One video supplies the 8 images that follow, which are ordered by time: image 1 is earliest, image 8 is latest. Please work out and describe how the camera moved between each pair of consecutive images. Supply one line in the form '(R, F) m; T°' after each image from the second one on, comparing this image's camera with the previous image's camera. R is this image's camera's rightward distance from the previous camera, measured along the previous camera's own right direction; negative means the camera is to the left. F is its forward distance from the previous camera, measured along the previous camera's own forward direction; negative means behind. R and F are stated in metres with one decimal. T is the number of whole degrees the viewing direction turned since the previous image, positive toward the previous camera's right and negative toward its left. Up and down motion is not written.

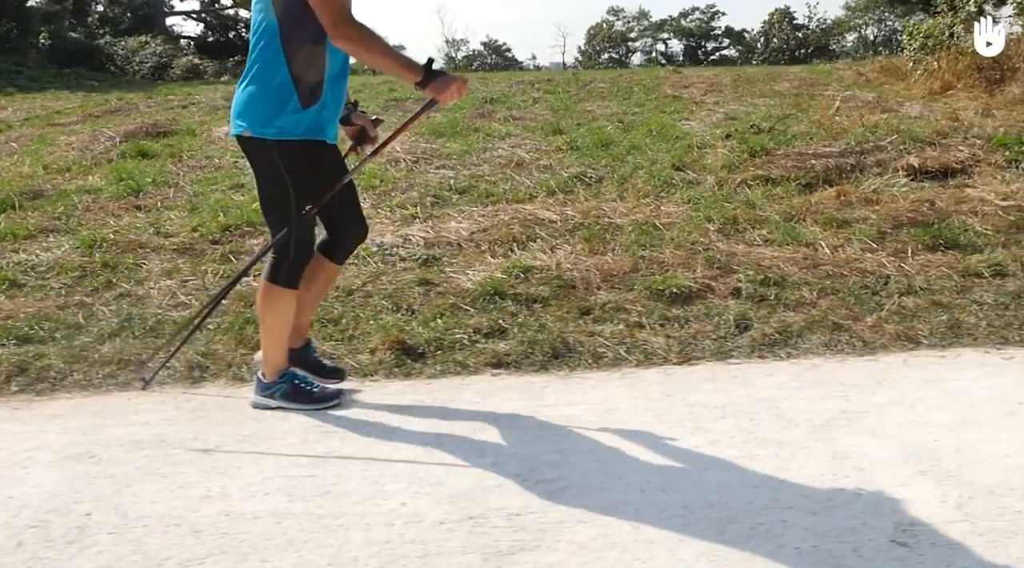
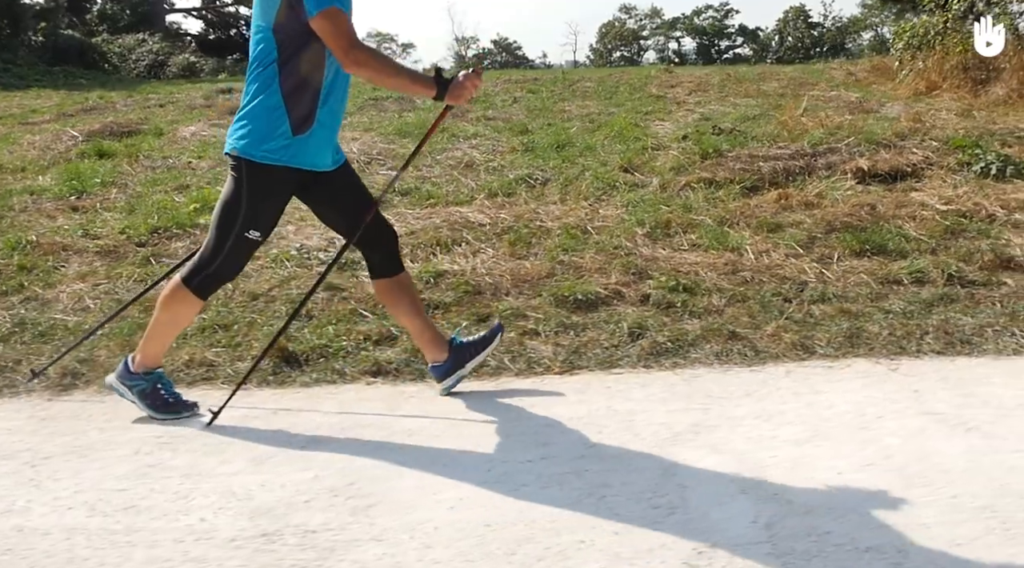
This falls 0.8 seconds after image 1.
(+0.4, 0.0) m; 0°
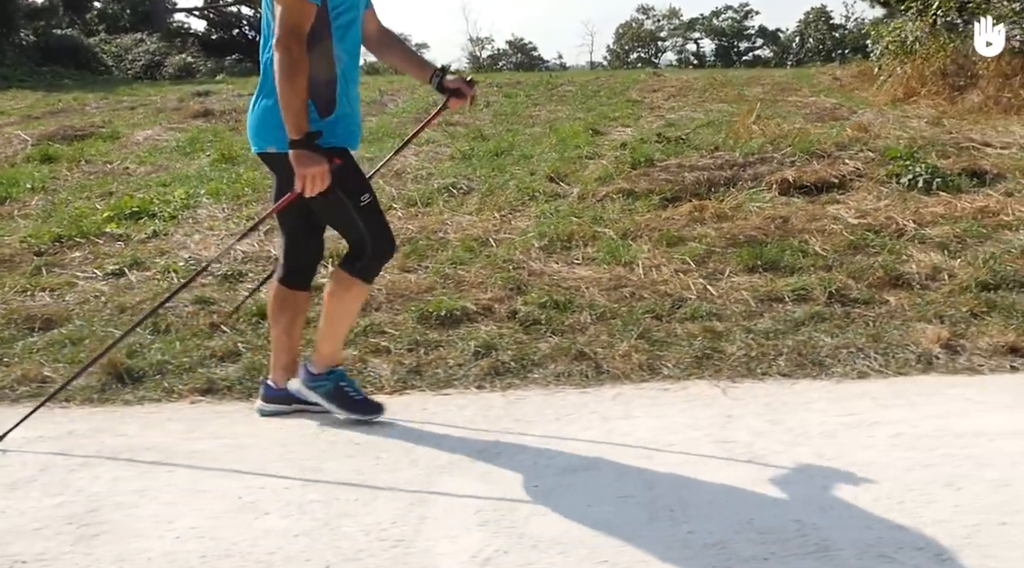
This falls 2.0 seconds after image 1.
(+0.6, 0.0) m; -1°
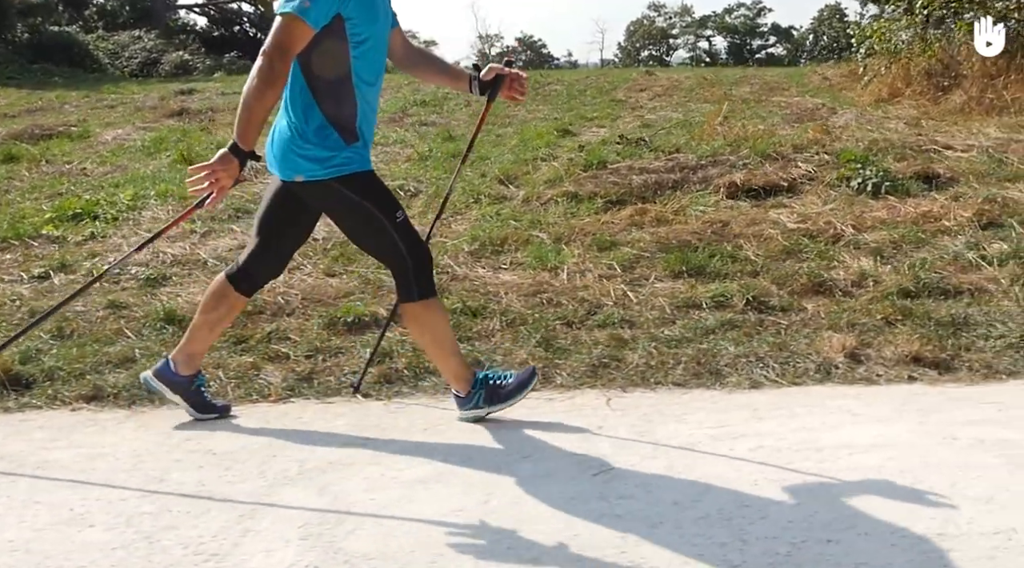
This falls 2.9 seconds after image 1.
(+0.4, 0.0) m; 0°
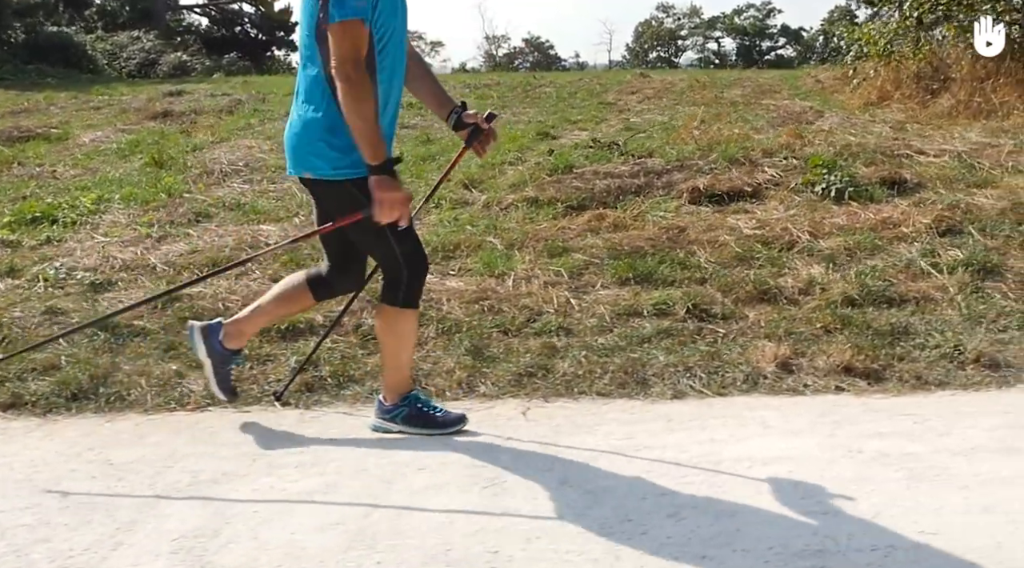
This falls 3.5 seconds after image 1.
(+0.3, 0.0) m; 0°
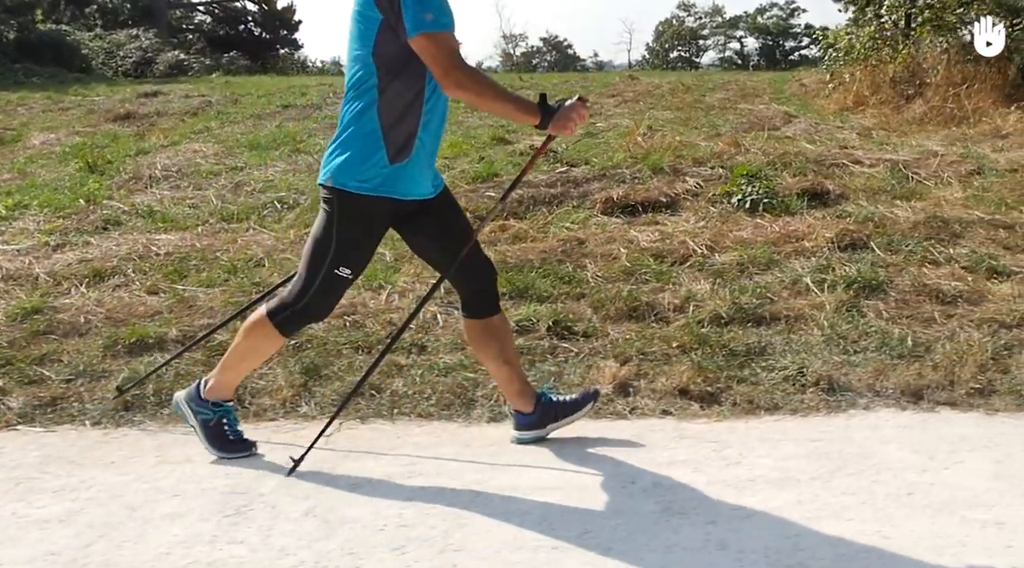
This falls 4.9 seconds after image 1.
(+0.7, 0.0) m; -1°
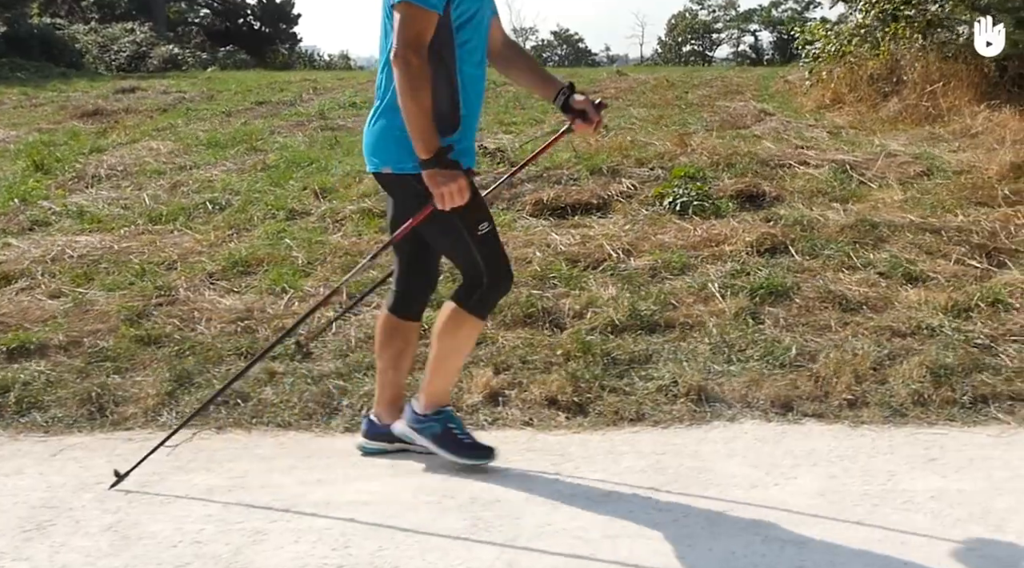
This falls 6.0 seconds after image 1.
(+0.5, 0.0) m; -1°
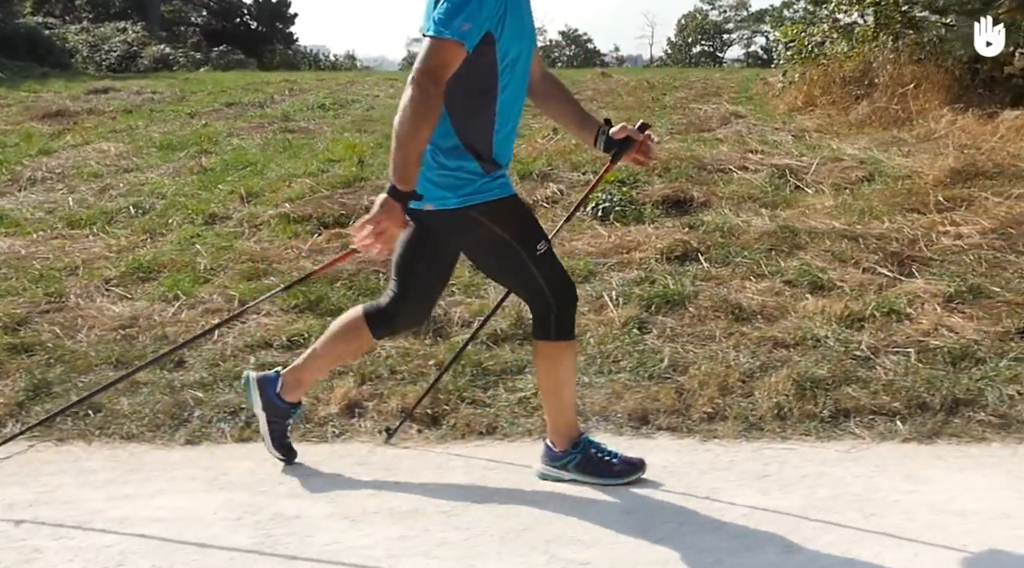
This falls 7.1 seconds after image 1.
(+0.6, 0.0) m; 0°
